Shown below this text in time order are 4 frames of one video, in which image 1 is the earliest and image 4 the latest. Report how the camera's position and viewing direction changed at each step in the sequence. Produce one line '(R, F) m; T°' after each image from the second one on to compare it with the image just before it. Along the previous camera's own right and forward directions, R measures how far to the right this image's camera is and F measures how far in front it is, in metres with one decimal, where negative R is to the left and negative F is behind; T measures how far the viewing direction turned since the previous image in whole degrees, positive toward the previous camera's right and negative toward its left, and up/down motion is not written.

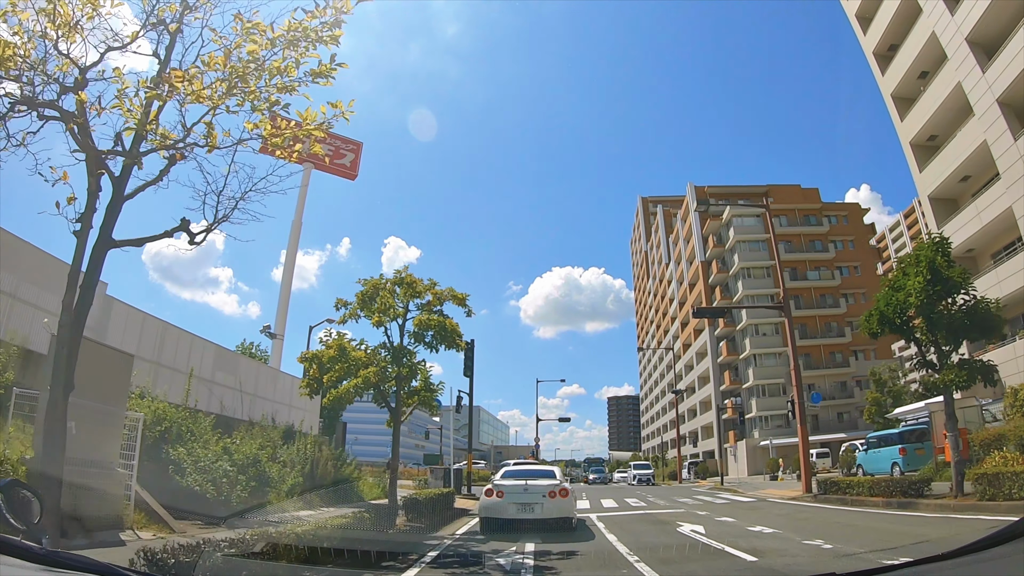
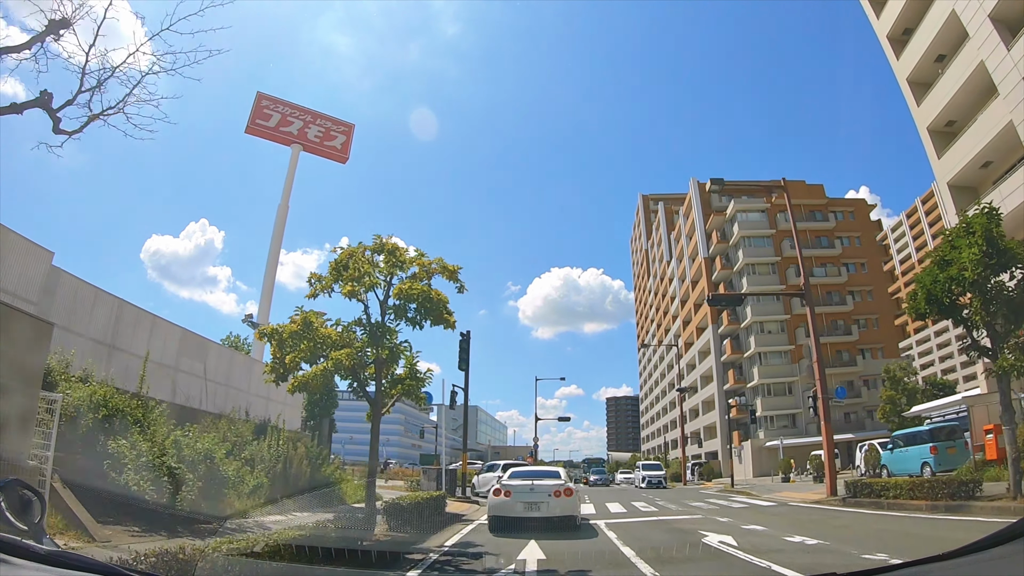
(0.0, +1.2) m; 0°
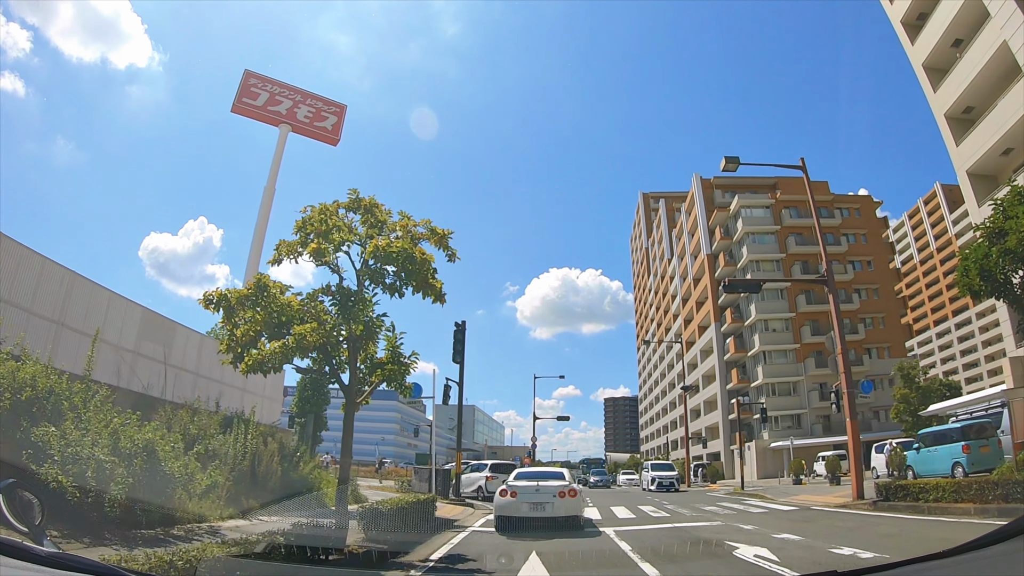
(0.0, +1.1) m; 0°
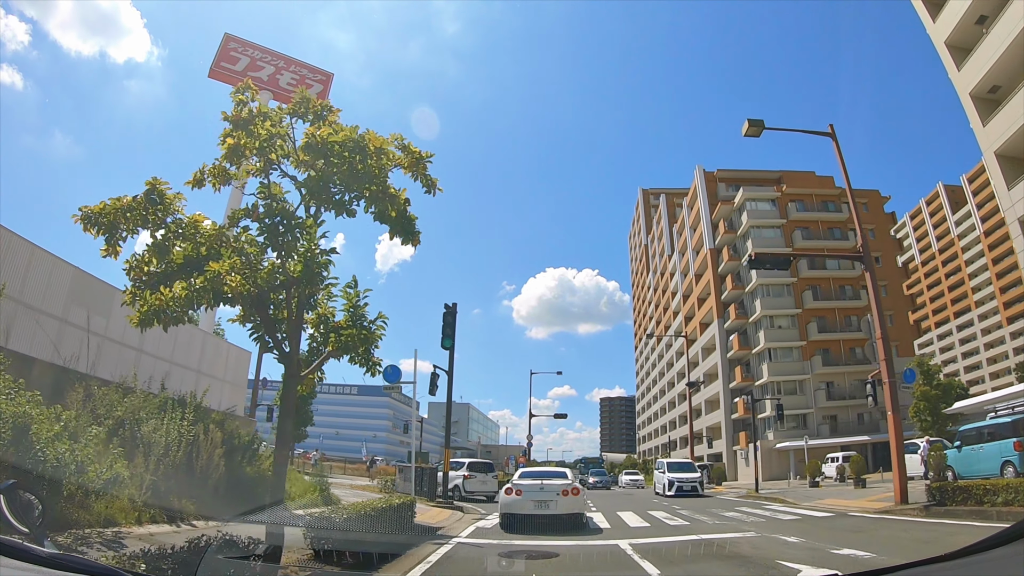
(0.0, +1.5) m; 0°
